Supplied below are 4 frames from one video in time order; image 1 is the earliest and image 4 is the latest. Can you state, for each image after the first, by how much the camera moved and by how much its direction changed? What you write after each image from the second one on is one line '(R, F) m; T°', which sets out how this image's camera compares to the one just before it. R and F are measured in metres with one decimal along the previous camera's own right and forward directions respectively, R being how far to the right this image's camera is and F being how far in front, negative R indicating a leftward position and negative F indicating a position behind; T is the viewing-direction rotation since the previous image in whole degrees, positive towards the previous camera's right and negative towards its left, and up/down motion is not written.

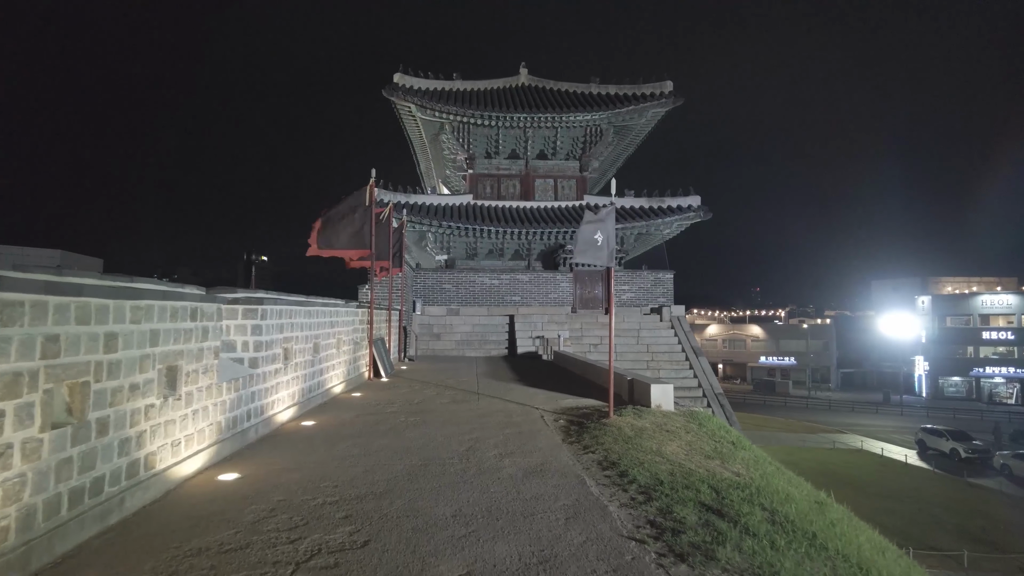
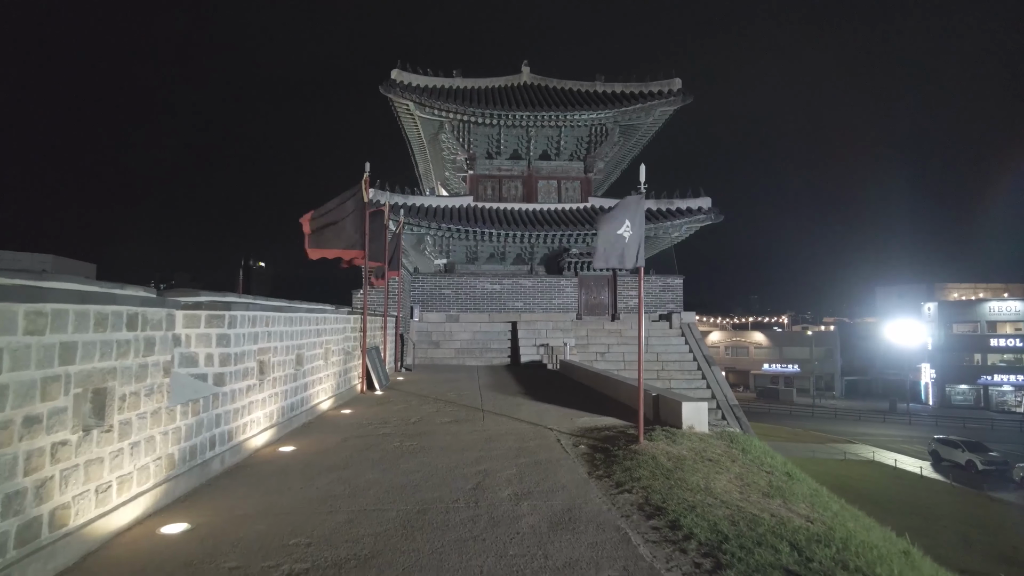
(-0.2, +0.9) m; 0°
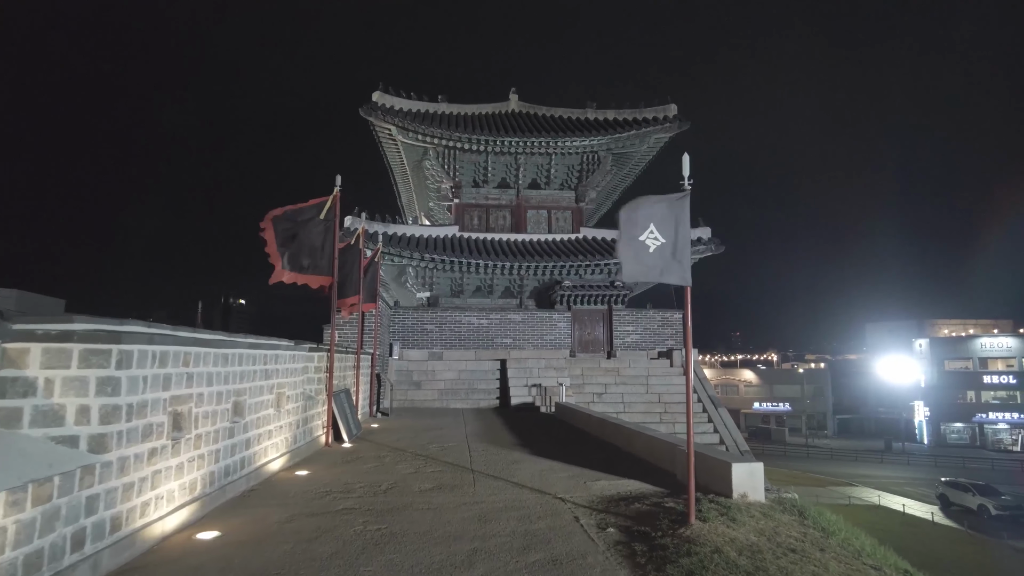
(-0.2, +1.3) m; +2°
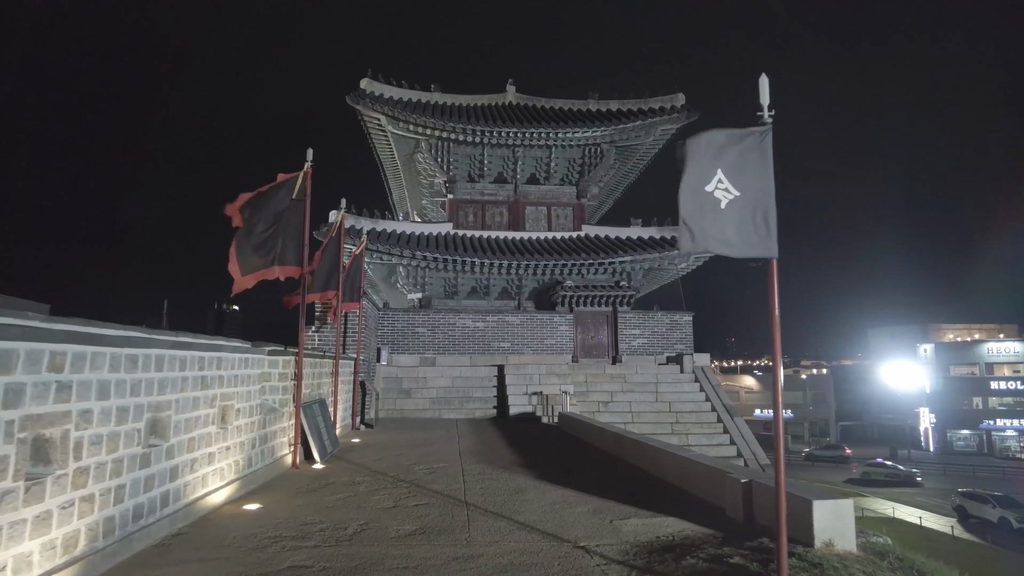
(-0.1, +1.2) m; +1°
